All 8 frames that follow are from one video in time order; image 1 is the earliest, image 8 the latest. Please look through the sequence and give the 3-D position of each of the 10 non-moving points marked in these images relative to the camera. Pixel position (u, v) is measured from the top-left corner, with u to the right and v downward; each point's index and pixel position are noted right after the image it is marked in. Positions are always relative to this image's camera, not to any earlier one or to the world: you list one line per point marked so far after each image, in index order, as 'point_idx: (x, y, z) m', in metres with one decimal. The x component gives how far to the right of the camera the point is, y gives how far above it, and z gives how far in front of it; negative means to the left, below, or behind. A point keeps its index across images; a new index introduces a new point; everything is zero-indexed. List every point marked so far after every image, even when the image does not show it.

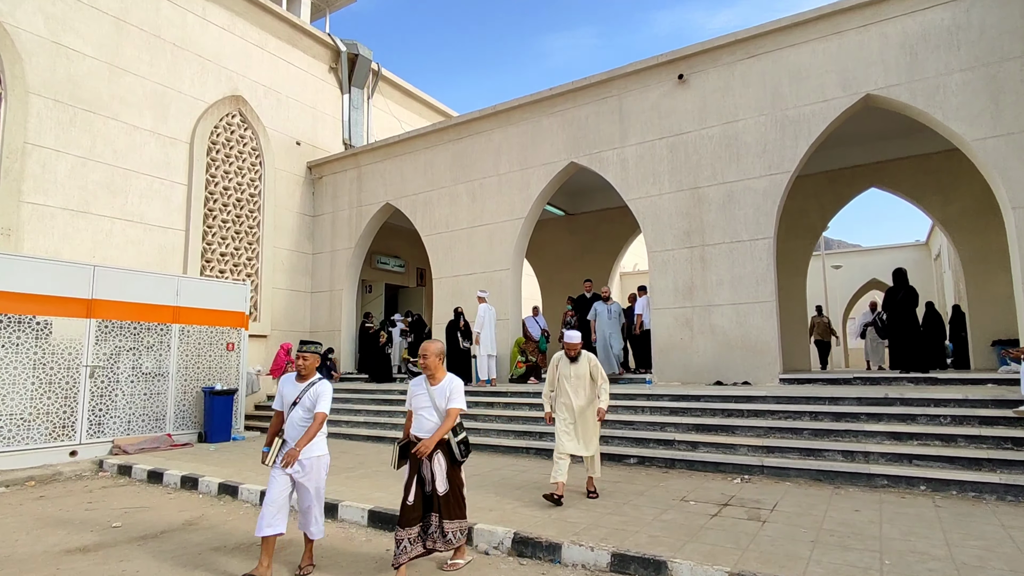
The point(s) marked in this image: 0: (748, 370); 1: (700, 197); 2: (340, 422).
0: (+3.1, -1.1, +7.6) m
1: (+2.6, +1.3, +8.1) m
2: (-2.5, -2.0, +8.4) m
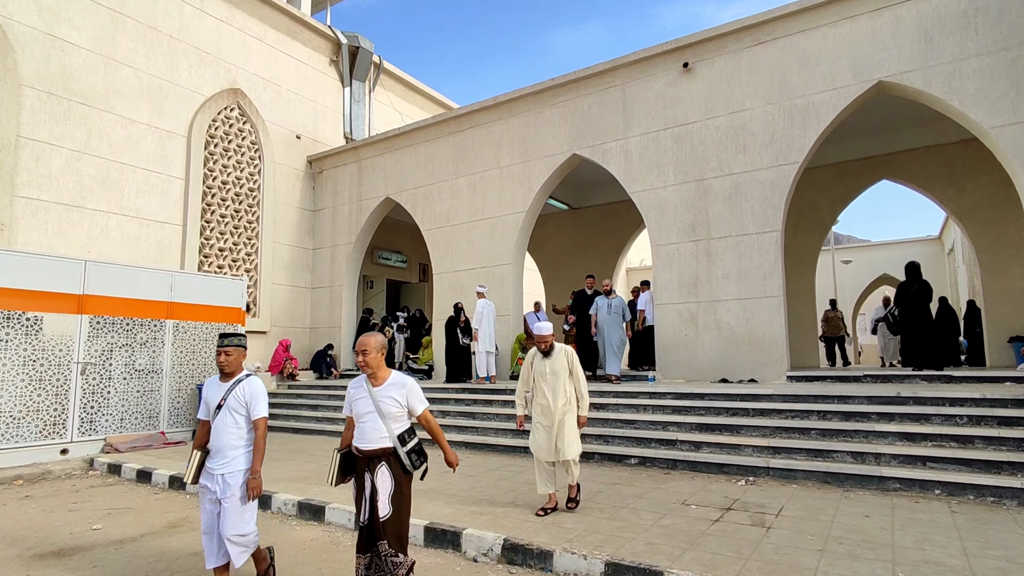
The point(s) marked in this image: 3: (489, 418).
0: (+3.0, -1.0, +7.3) m
1: (+2.6, +1.3, +7.9) m
2: (-2.5, -1.9, +8.3) m
3: (-0.3, -1.6, +7.2) m
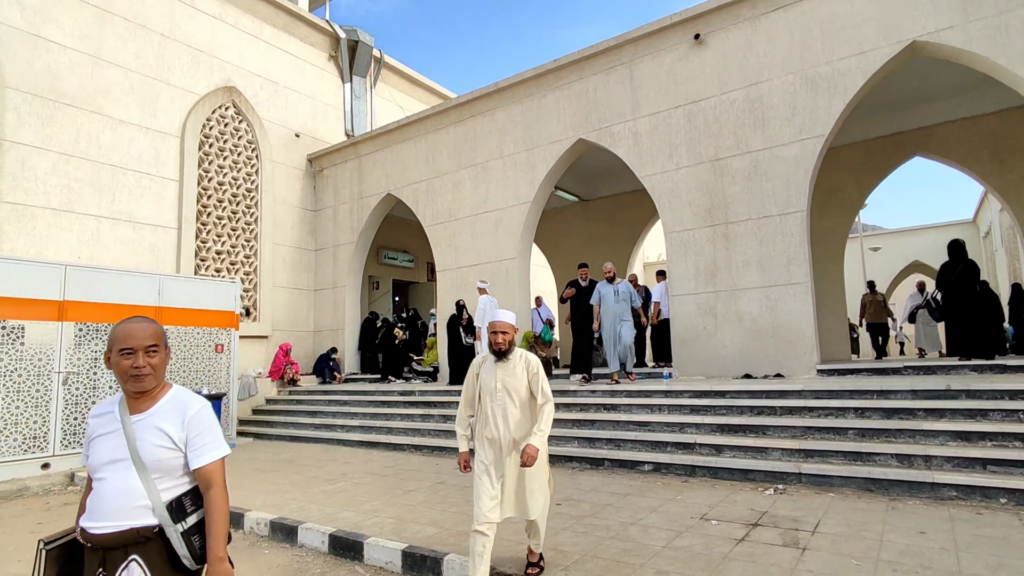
0: (+3.1, -0.8, +6.7) m
1: (+2.6, +1.5, +7.3) m
2: (-2.4, -1.9, +7.8) m
3: (-0.2, -1.5, +6.7) m
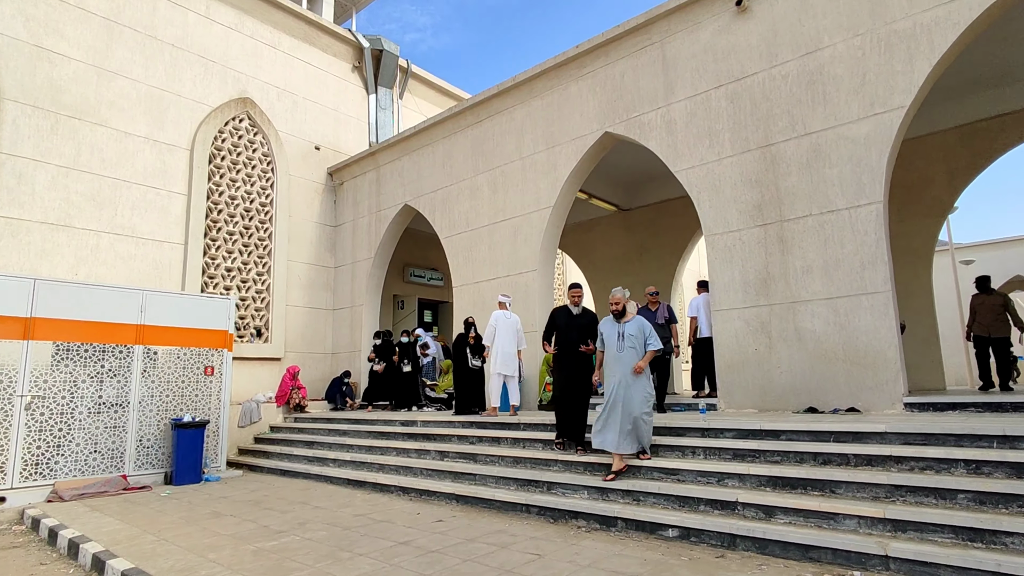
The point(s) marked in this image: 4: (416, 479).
0: (+3.1, -0.9, +5.3) m
1: (+2.7, +1.3, +6.0) m
2: (-2.2, -2.1, +6.9) m
3: (-0.2, -1.7, +5.6) m
4: (-1.0, -1.9, +5.8) m
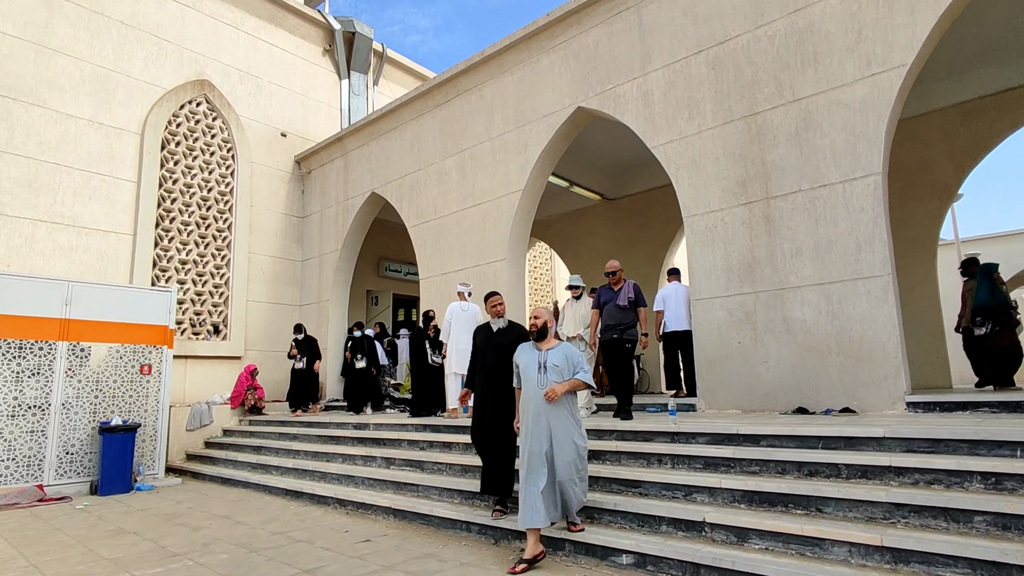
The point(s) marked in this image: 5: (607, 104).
0: (+2.7, -0.8, +4.7) m
1: (+2.3, +1.5, +5.4) m
2: (-2.6, -2.0, +6.3) m
3: (-0.6, -1.5, +4.9) m
4: (-1.4, -1.8, +5.1) m
5: (+1.1, +2.1, +6.5) m
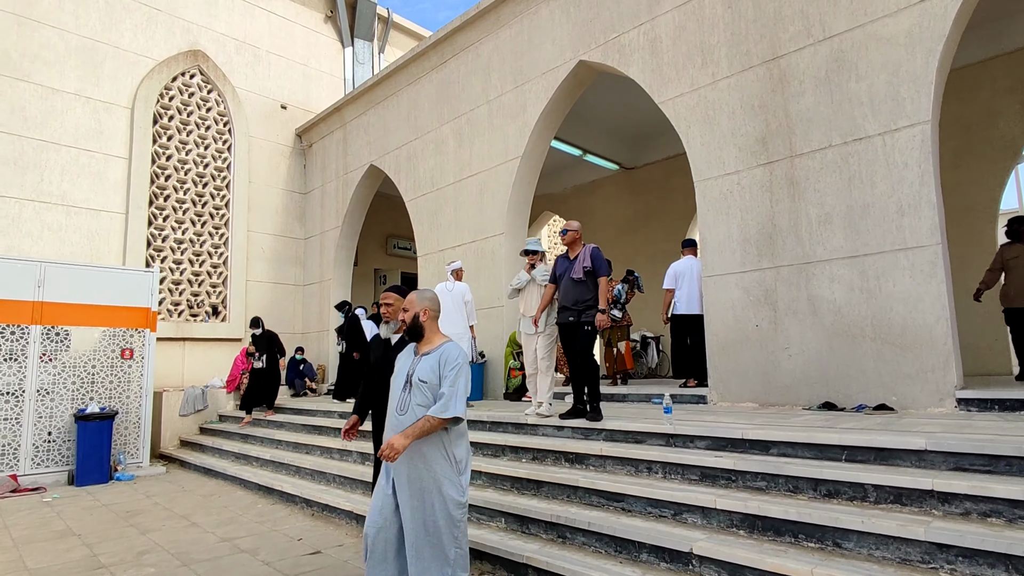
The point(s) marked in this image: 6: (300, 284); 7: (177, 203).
0: (+2.5, -0.6, +3.9) m
1: (+2.1, +1.7, +4.6) m
2: (-2.7, -1.8, +5.9) m
3: (-0.8, -1.4, +4.4) m
4: (-1.5, -1.6, +4.7) m
5: (+1.0, +2.3, +5.8) m
6: (-3.7, +0.1, +10.1) m
7: (-5.1, +1.3, +8.8) m
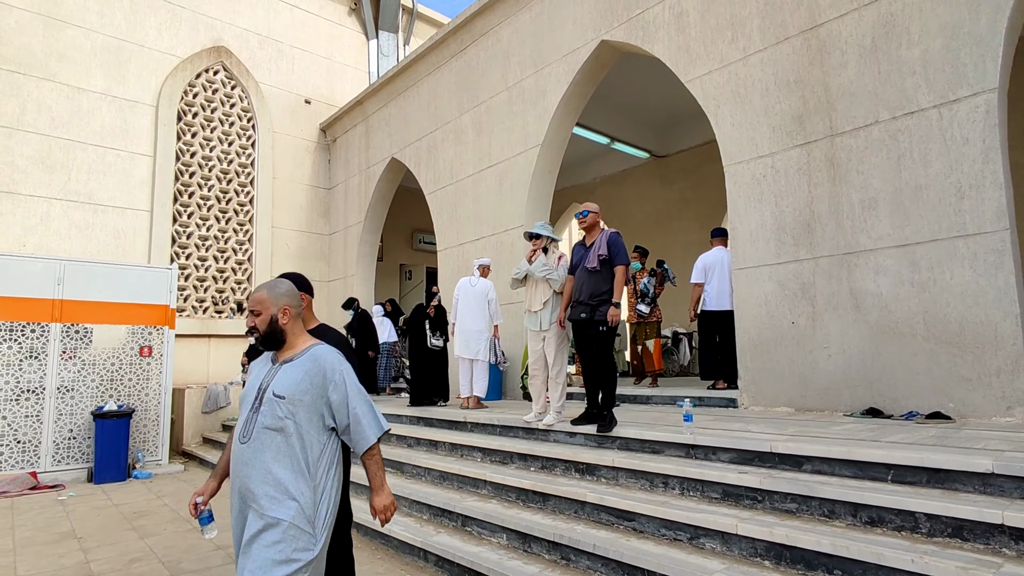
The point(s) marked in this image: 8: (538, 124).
0: (+2.6, -0.6, +3.5) m
1: (+2.2, +1.7, +4.1) m
2: (-2.5, -1.7, +5.8) m
3: (-0.7, -1.3, +4.2) m
4: (-1.4, -1.6, +4.5) m
5: (+1.1, +2.4, +5.4) m
6: (-3.2, +0.1, +10.1) m
7: (-4.7, +1.3, +8.8) m
8: (+0.3, +1.8, +6.3) m
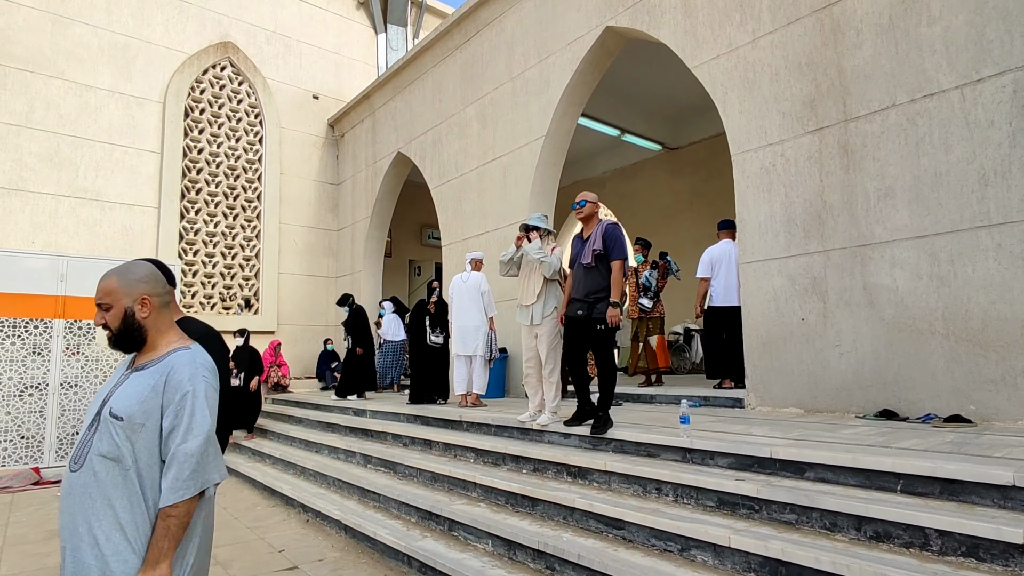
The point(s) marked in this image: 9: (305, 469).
0: (+2.5, -0.6, +3.2) m
1: (+2.2, +1.8, +3.9) m
2: (-2.4, -1.7, +5.8) m
3: (-0.7, -1.3, +4.1) m
4: (-1.4, -1.5, +4.4) m
5: (+1.1, +2.4, +5.2) m
6: (-3.1, +0.2, +10.0) m
7: (-4.6, +1.4, +8.8) m
8: (+0.3, +1.8, +6.2) m
9: (-1.8, -1.5, +4.9) m
